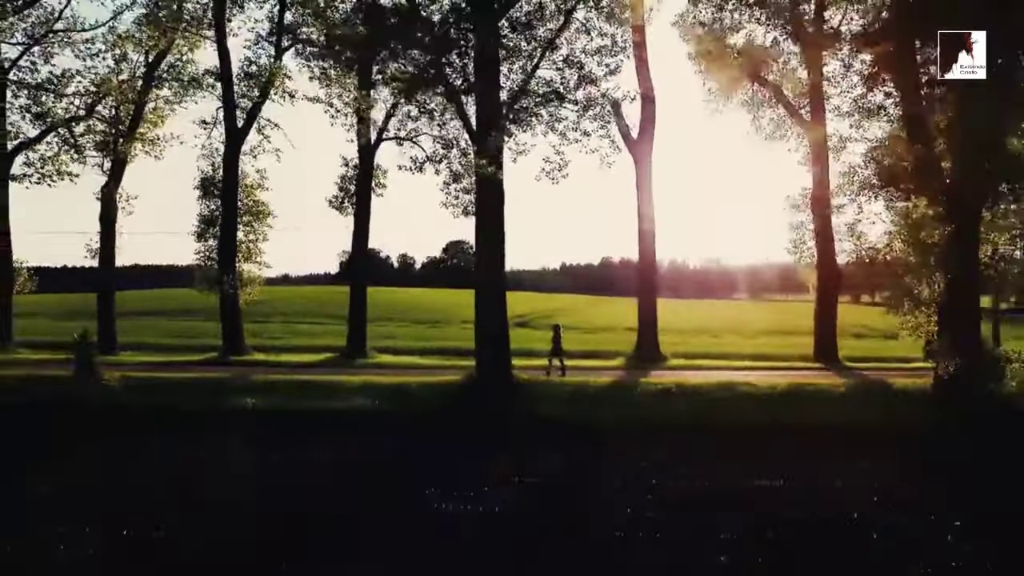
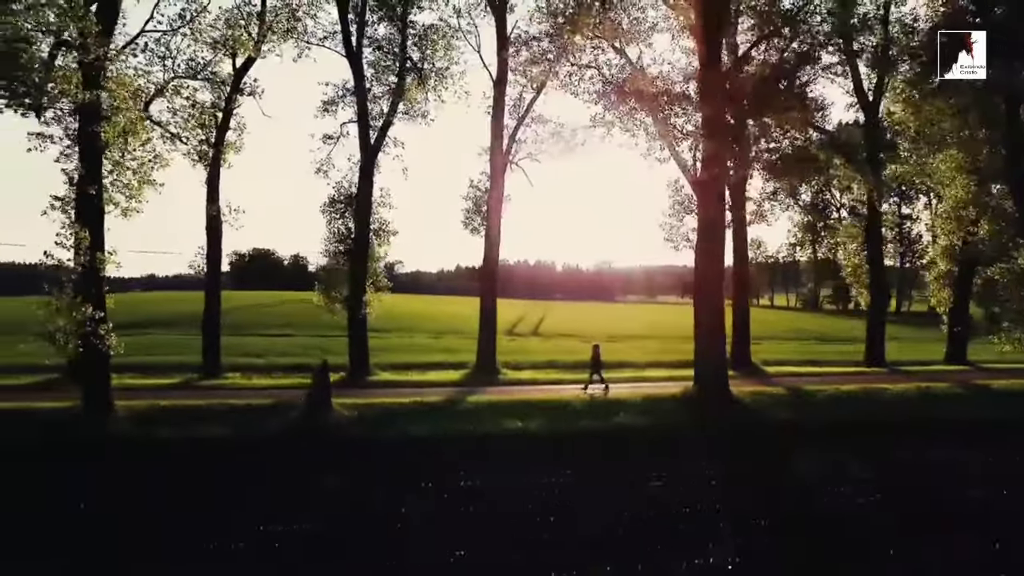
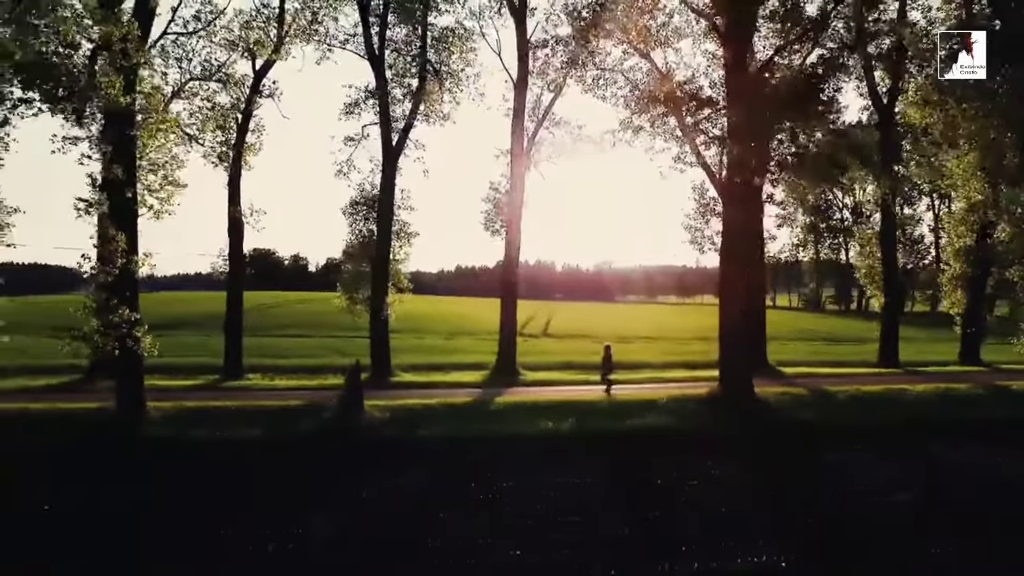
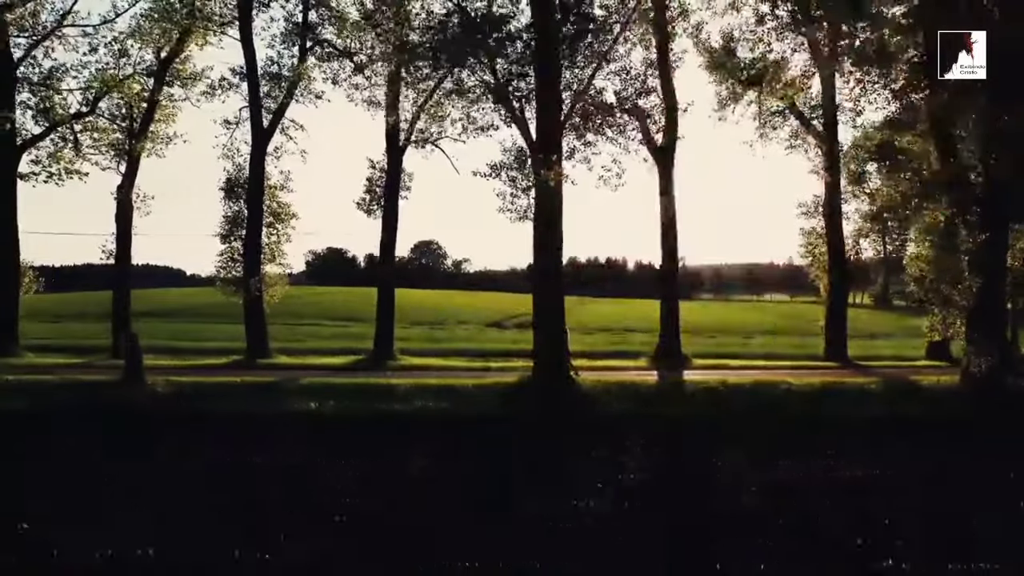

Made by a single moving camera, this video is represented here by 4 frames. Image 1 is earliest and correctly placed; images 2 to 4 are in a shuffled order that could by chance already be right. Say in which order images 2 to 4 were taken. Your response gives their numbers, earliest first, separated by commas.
4, 2, 3
